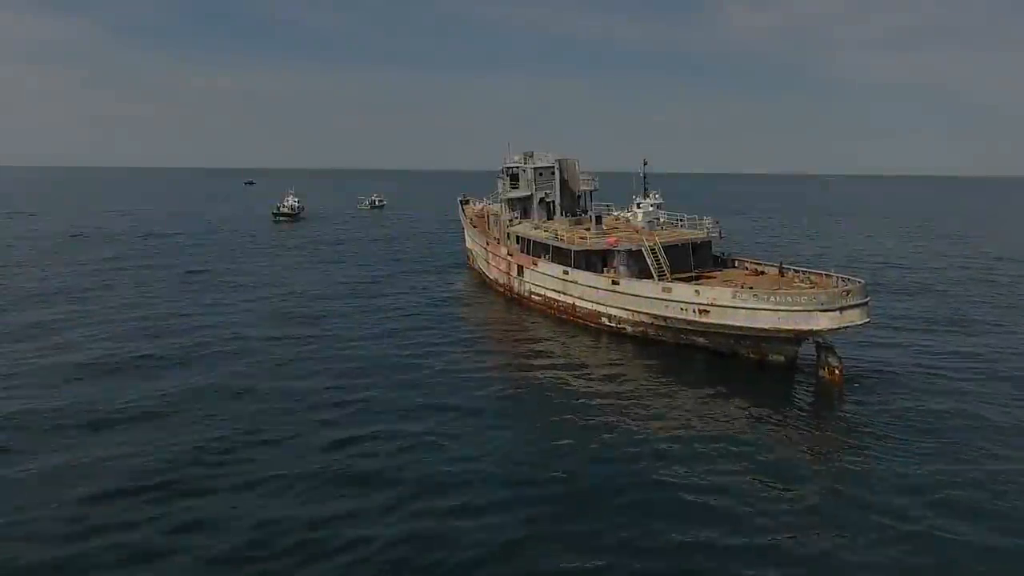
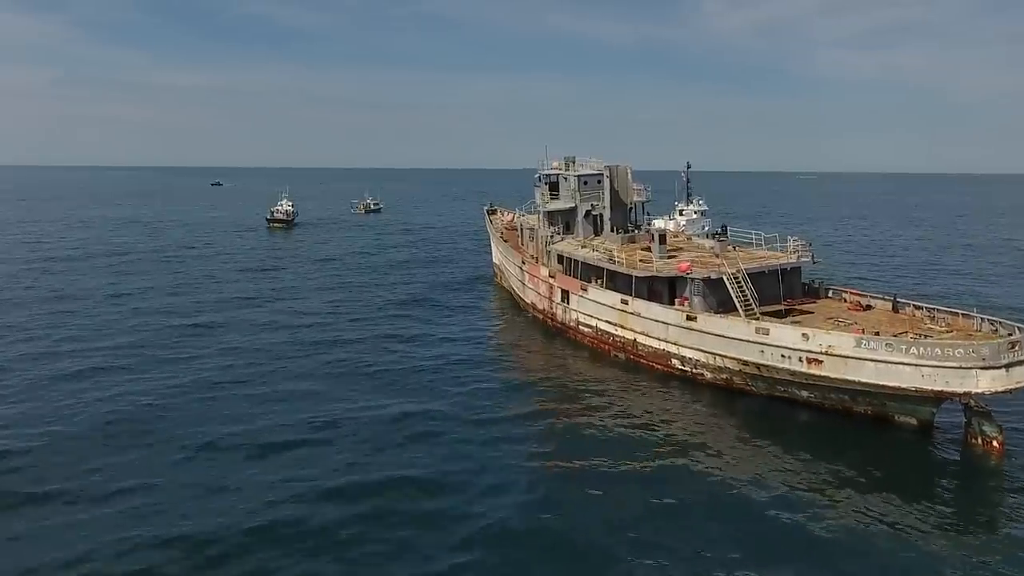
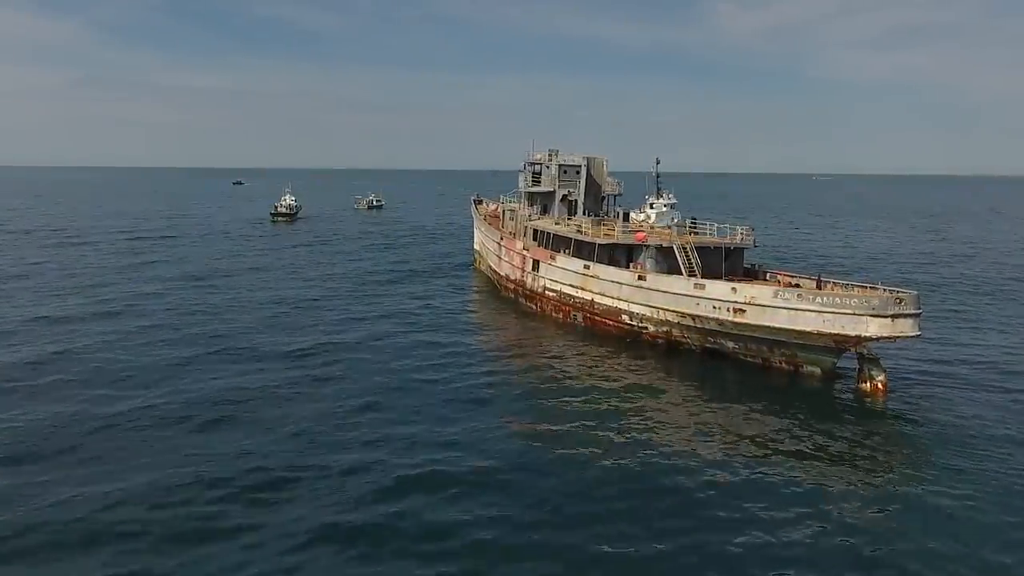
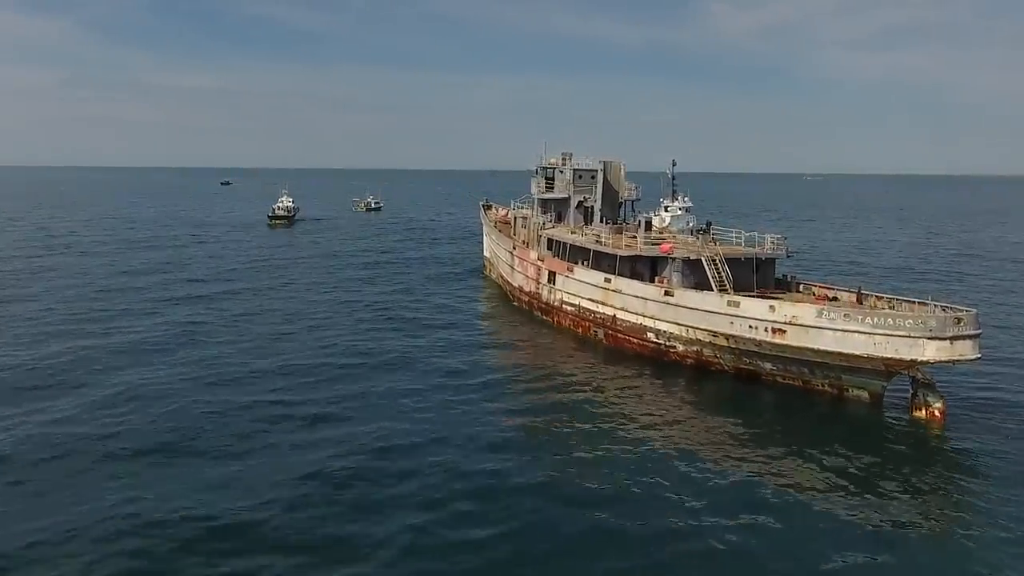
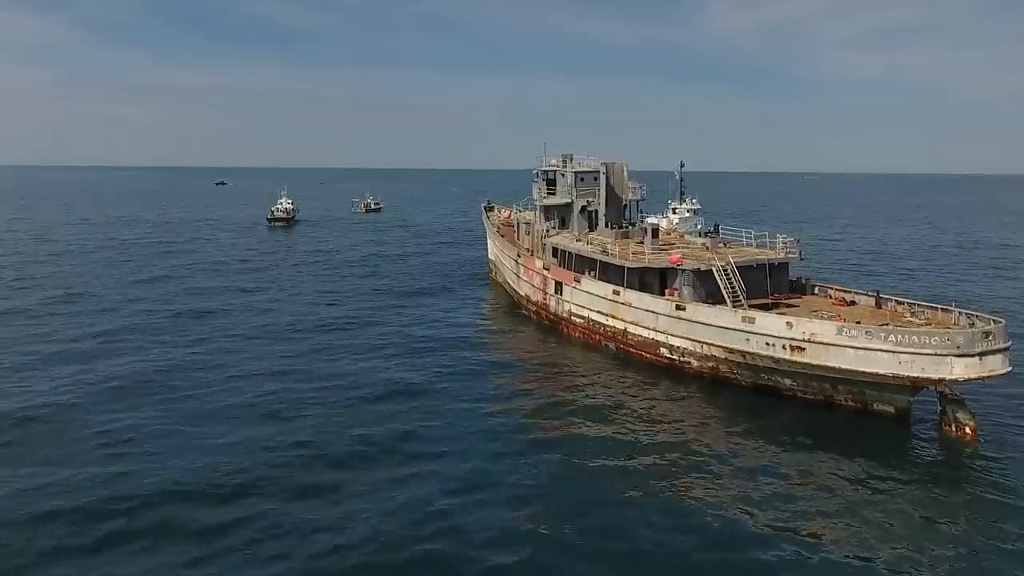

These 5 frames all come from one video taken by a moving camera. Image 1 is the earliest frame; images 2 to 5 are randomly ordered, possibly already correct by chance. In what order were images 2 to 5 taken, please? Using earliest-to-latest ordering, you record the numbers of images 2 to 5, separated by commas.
3, 4, 5, 2
